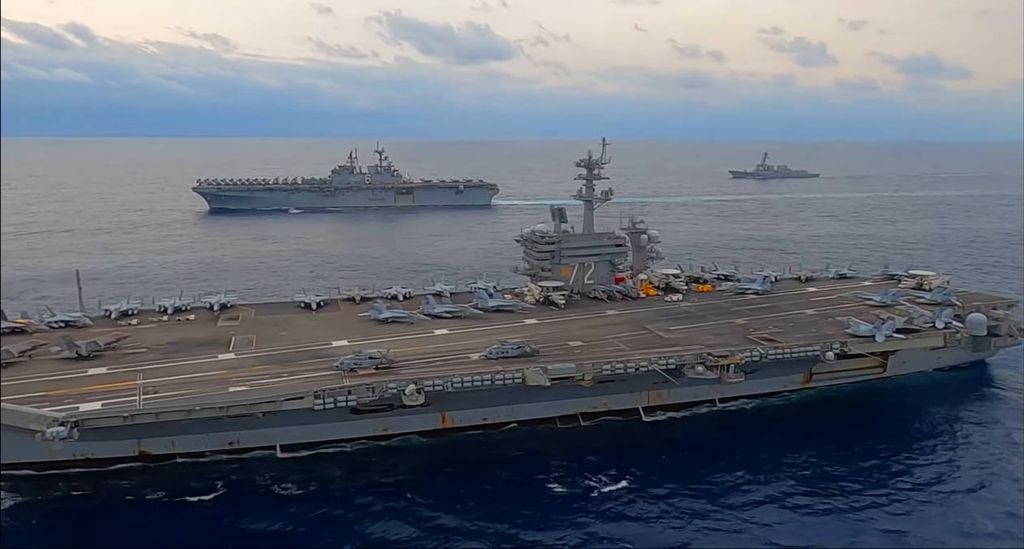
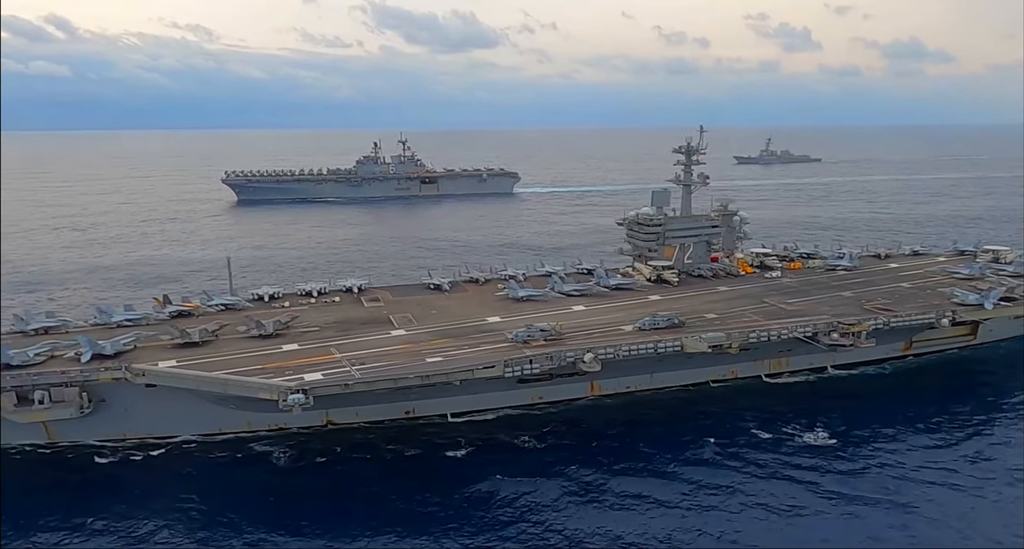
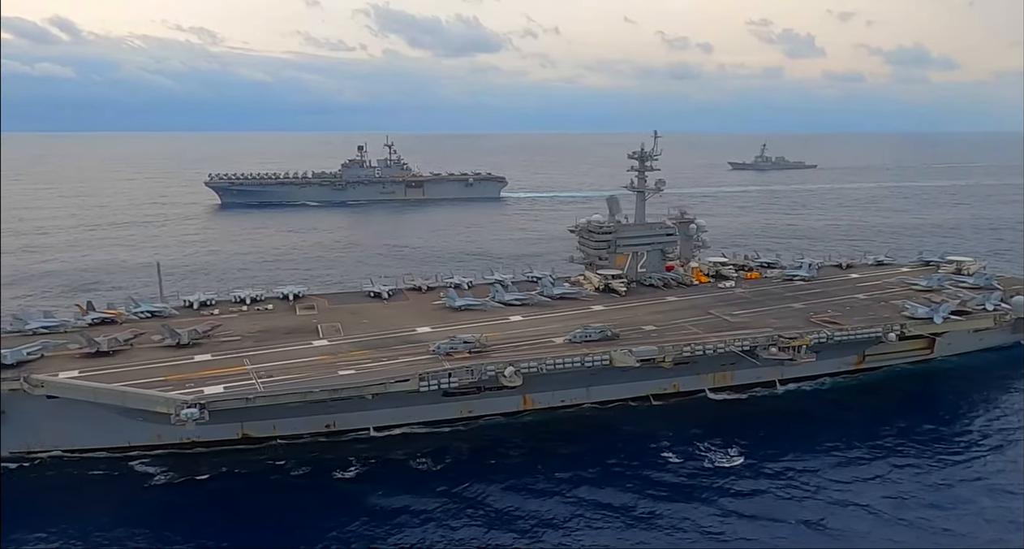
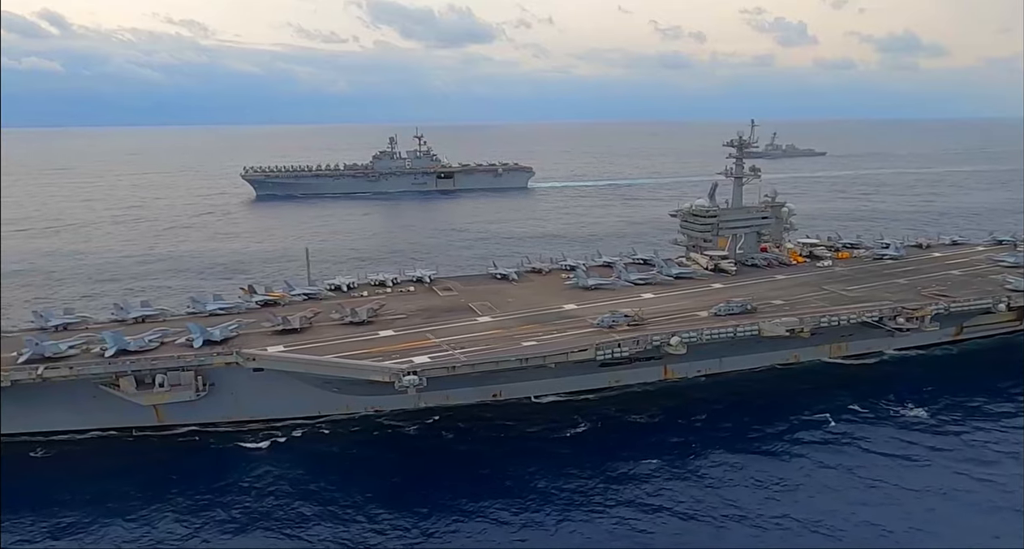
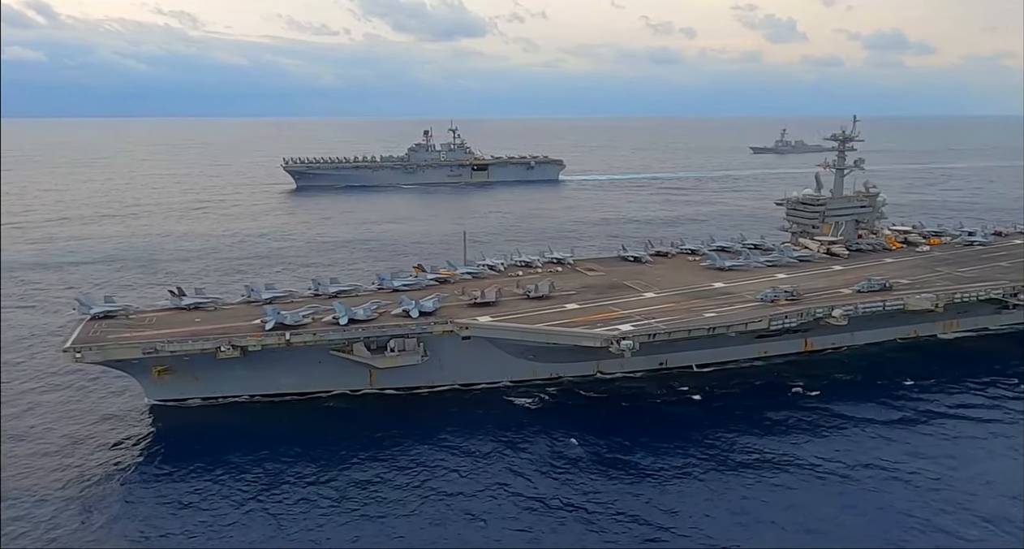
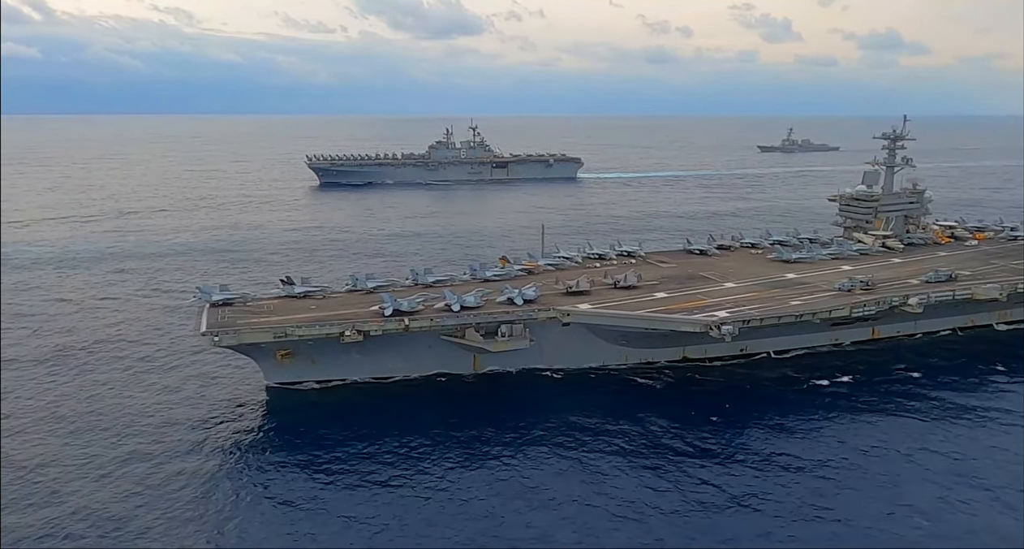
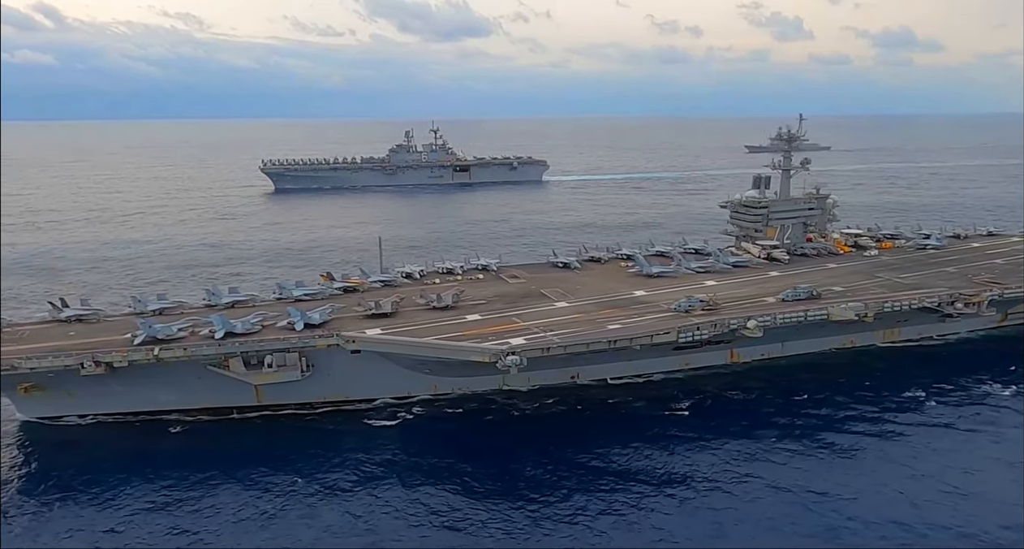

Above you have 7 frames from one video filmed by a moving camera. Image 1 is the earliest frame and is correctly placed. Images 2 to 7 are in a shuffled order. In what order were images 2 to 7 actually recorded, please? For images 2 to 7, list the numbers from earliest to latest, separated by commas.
3, 2, 4, 7, 5, 6
